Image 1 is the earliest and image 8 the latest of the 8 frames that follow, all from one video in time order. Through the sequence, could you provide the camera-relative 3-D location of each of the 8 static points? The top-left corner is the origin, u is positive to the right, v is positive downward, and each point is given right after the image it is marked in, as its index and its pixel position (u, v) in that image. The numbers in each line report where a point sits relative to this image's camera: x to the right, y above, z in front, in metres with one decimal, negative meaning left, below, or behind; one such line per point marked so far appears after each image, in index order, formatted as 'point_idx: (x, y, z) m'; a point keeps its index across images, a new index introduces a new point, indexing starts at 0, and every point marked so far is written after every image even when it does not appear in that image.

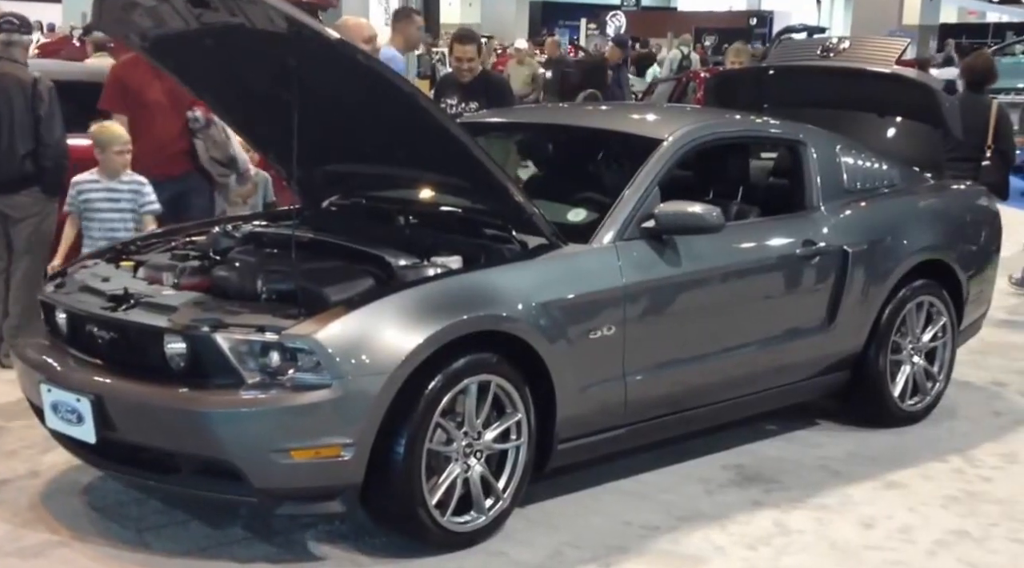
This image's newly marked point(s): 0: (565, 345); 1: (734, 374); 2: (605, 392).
0: (+0.2, -0.2, +4.6) m
1: (+0.9, -0.4, +5.4) m
2: (+0.4, -0.4, +4.8) m
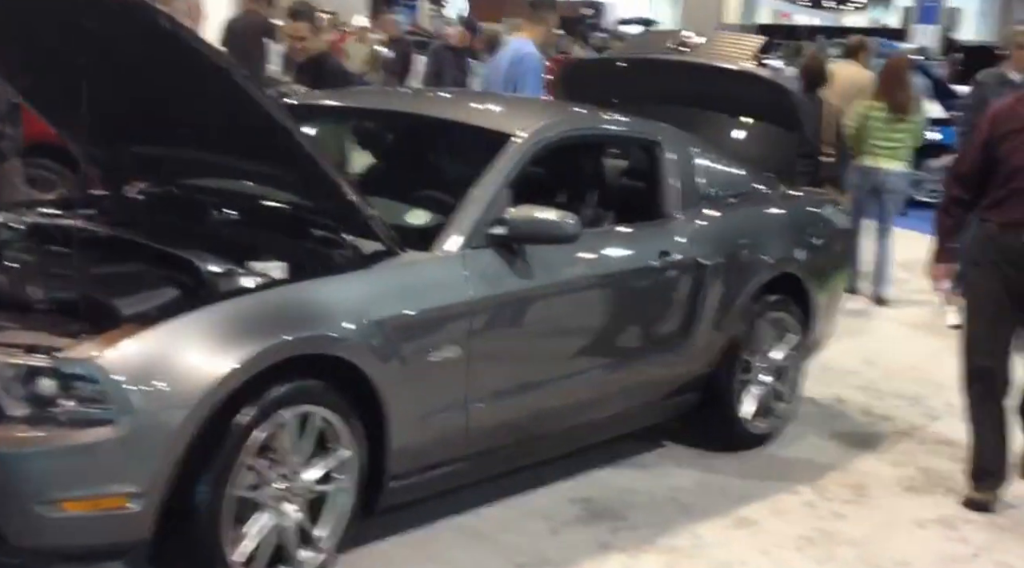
0: (-0.4, -0.3, +4.1) m
1: (+0.3, -0.4, +4.9) m
2: (-0.2, -0.5, +4.3) m
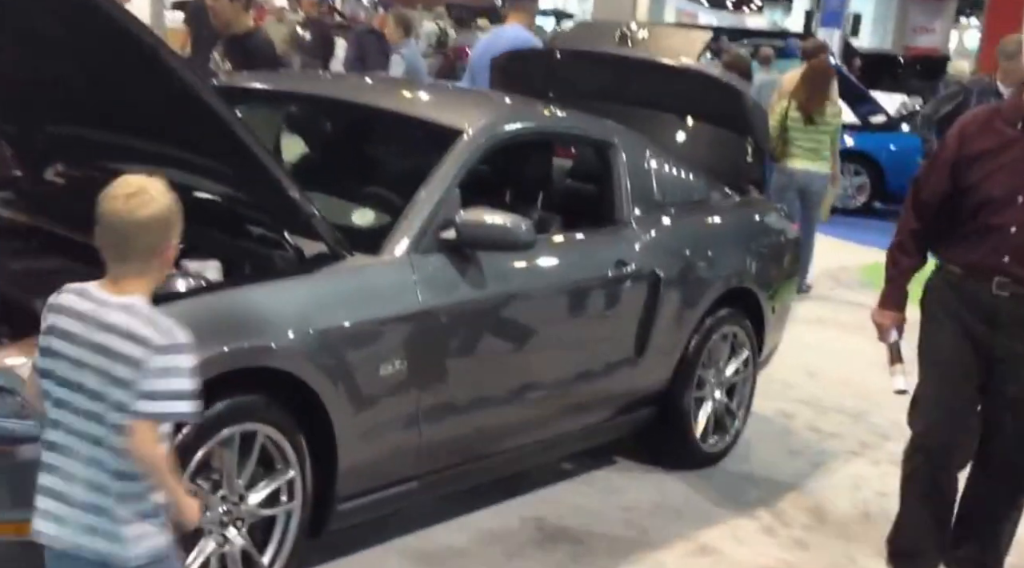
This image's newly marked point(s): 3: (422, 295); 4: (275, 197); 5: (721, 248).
0: (-0.5, -0.3, +3.7) m
1: (+0.1, -0.5, +4.6) m
2: (-0.4, -0.5, +4.0) m
3: (-0.3, 0.0, +4.0) m
4: (-0.7, +0.2, +3.8) m
5: (+0.9, +0.1, +5.4) m
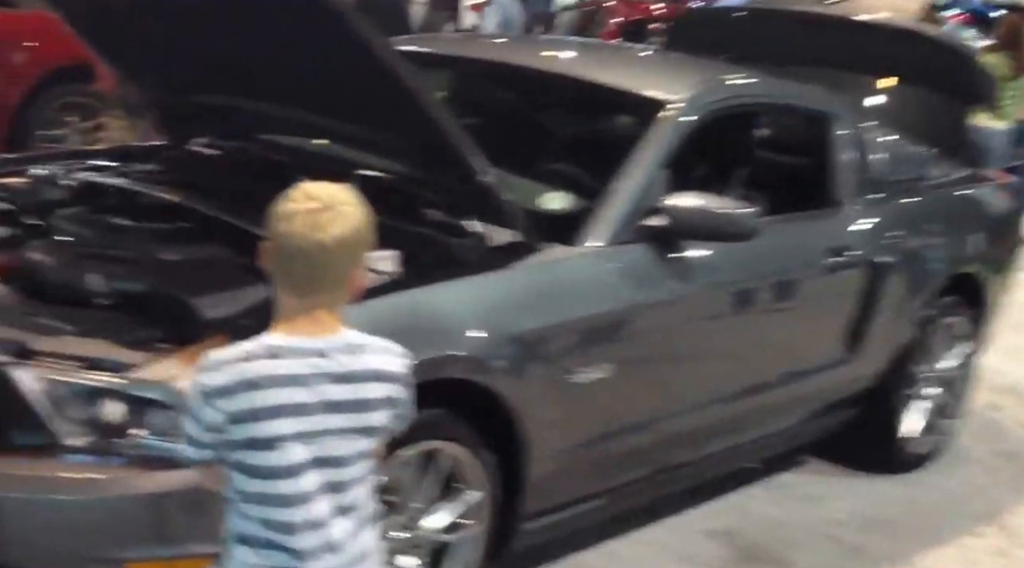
0: (+0.1, -0.3, +3.2) m
1: (+0.7, -0.4, +4.1) m
2: (+0.2, -0.4, +3.5) m
3: (+0.3, 0.0, +3.5) m
4: (-0.1, +0.3, +3.3) m
5: (+1.6, +0.2, +4.8) m
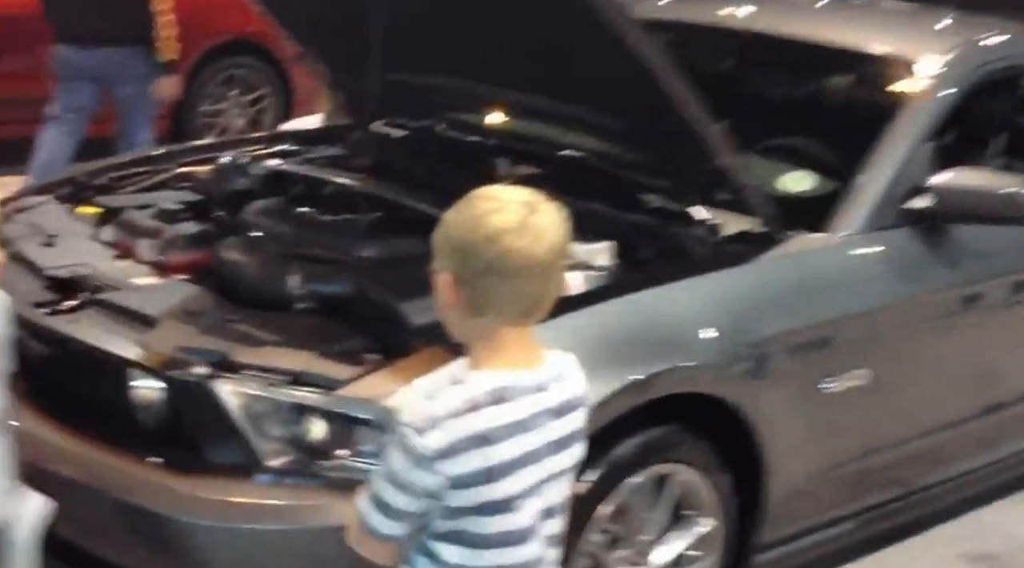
0: (+0.6, -0.3, +2.8) m
1: (+1.3, -0.4, +3.6) m
2: (+0.7, -0.4, +3.1) m
3: (+0.8, 0.0, +3.0) m
4: (+0.4, +0.3, +2.9) m
5: (+2.3, +0.3, +4.2) m
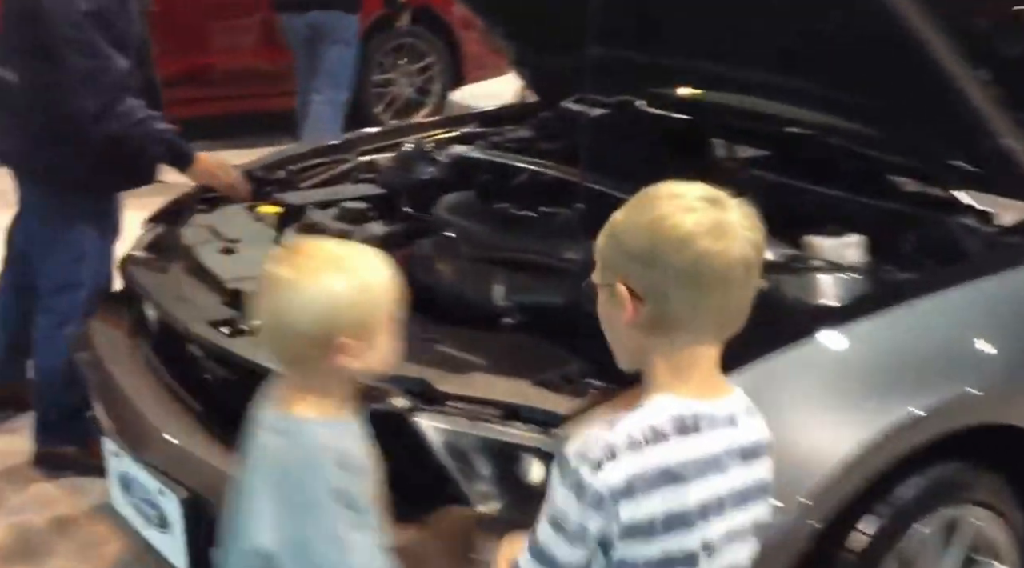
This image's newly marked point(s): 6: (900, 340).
0: (+1.0, -0.3, +2.4) m
1: (+1.8, -0.4, +3.0) m
2: (+1.2, -0.4, +2.6) m
3: (+1.3, 0.0, +2.5) m
4: (+0.8, +0.3, +2.4) m
5: (+2.8, +0.3, +3.5) m
6: (+0.6, -0.1, +2.2) m
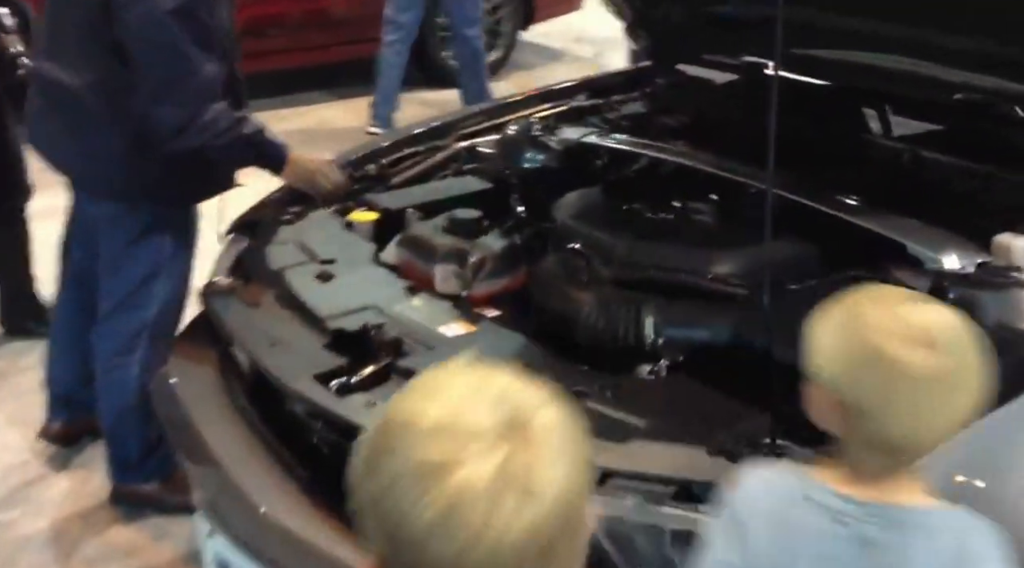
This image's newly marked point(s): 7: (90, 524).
0: (+1.3, -0.3, +2.0) m
1: (+2.1, -0.3, +2.6) m
2: (+1.5, -0.4, +2.2) m
3: (+1.5, 0.0, +2.1) m
4: (+1.1, +0.2, +2.0) m
5: (+3.1, +0.4, +3.0) m
6: (+0.8, -0.1, +1.8) m
7: (-1.0, -0.5, +3.0) m
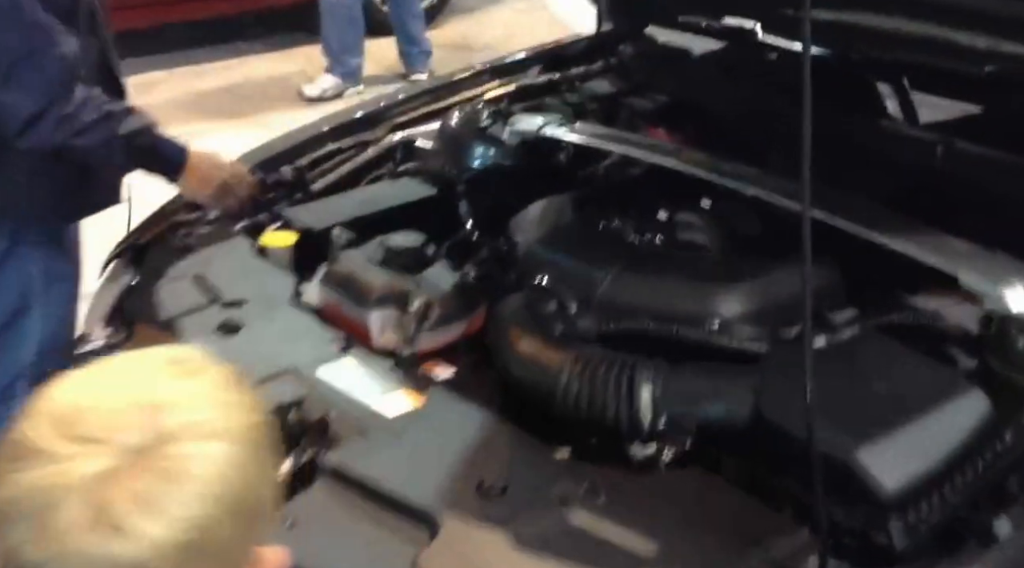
0: (+1.2, -0.3, +1.6) m
1: (+2.0, -0.3, +2.2) m
2: (+1.4, -0.5, +1.8) m
3: (+1.5, 0.0, +1.7) m
4: (+1.0, +0.2, +1.6) m
5: (+3.0, +0.5, +2.6) m
6: (+0.8, -0.2, +1.3) m
7: (-1.0, -0.6, +2.5) m
